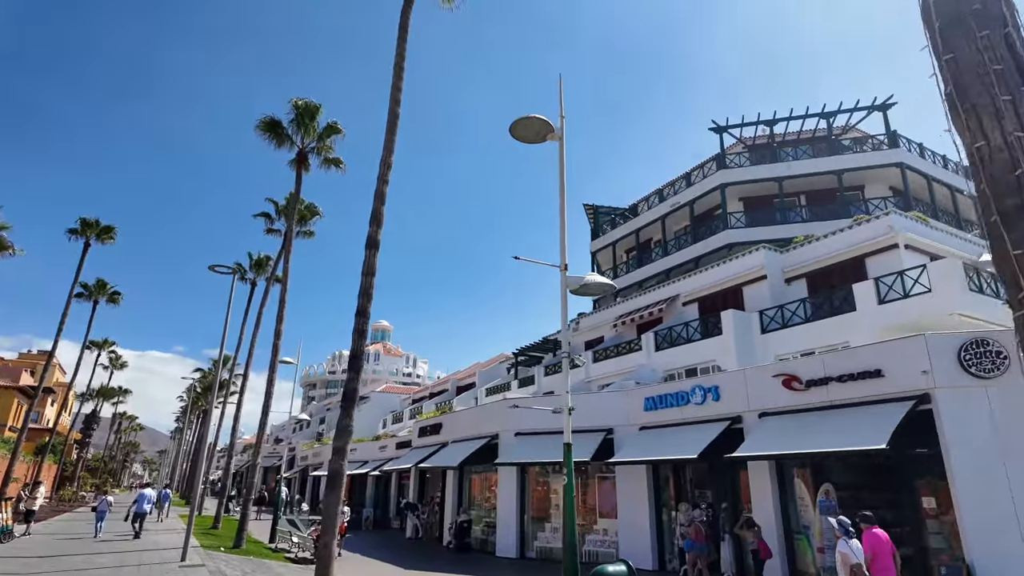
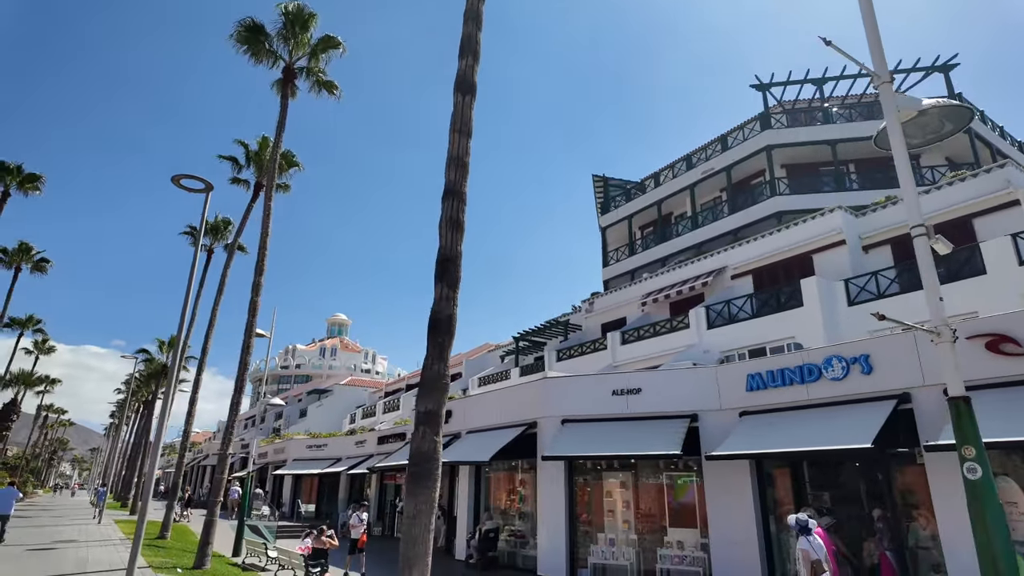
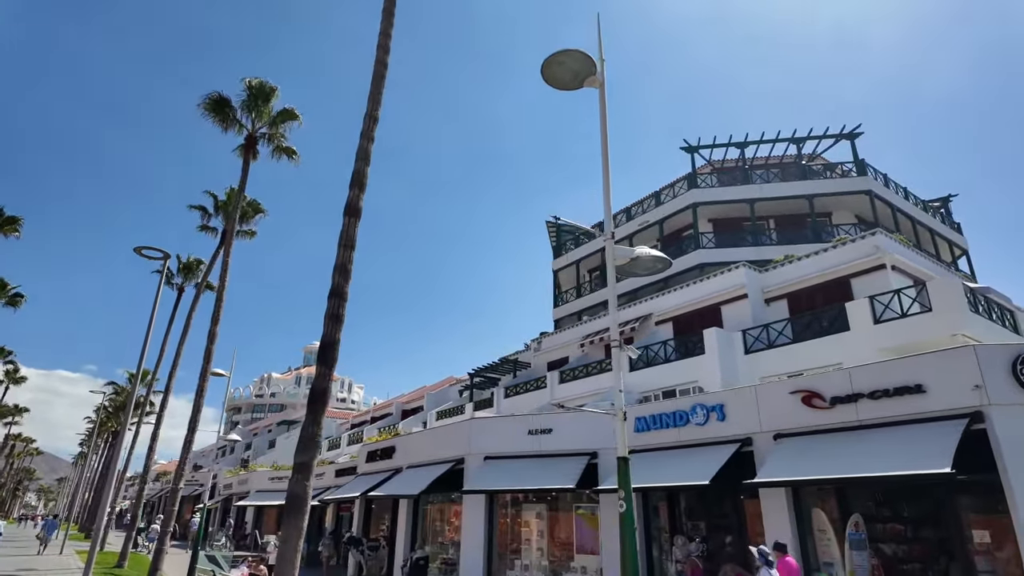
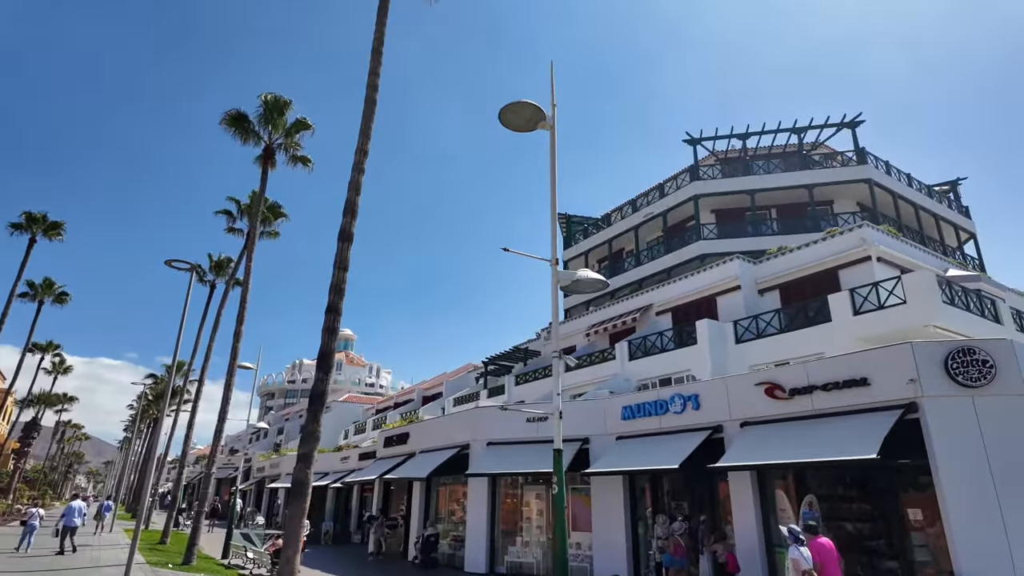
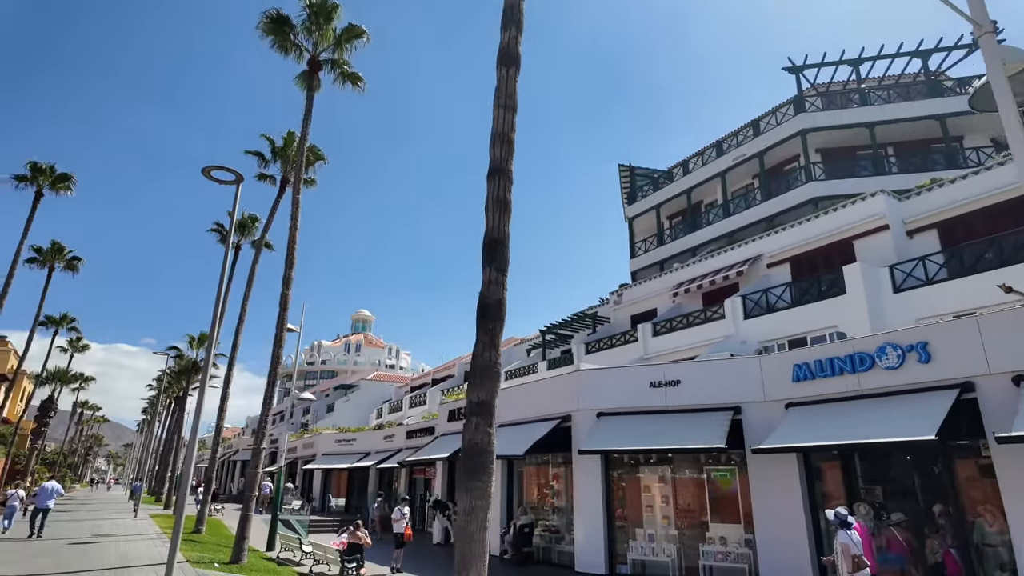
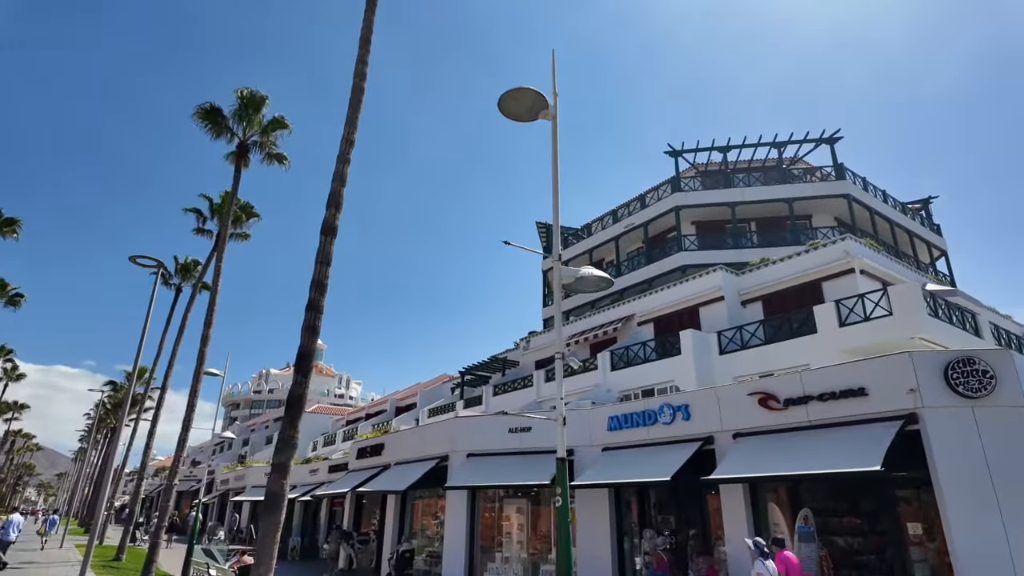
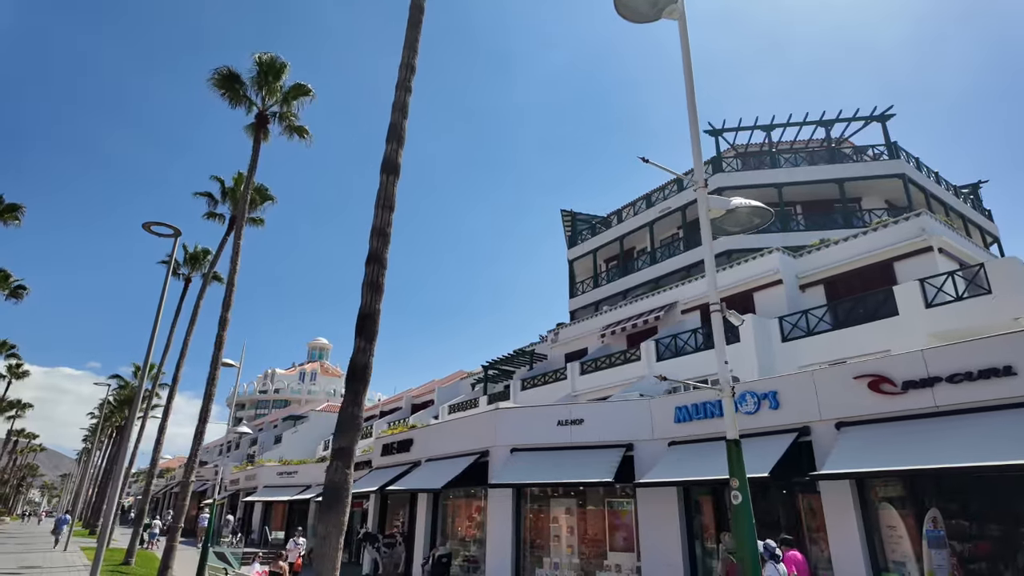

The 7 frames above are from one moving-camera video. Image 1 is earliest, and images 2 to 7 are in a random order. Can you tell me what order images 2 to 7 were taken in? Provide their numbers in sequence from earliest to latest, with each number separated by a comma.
4, 6, 3, 7, 2, 5
